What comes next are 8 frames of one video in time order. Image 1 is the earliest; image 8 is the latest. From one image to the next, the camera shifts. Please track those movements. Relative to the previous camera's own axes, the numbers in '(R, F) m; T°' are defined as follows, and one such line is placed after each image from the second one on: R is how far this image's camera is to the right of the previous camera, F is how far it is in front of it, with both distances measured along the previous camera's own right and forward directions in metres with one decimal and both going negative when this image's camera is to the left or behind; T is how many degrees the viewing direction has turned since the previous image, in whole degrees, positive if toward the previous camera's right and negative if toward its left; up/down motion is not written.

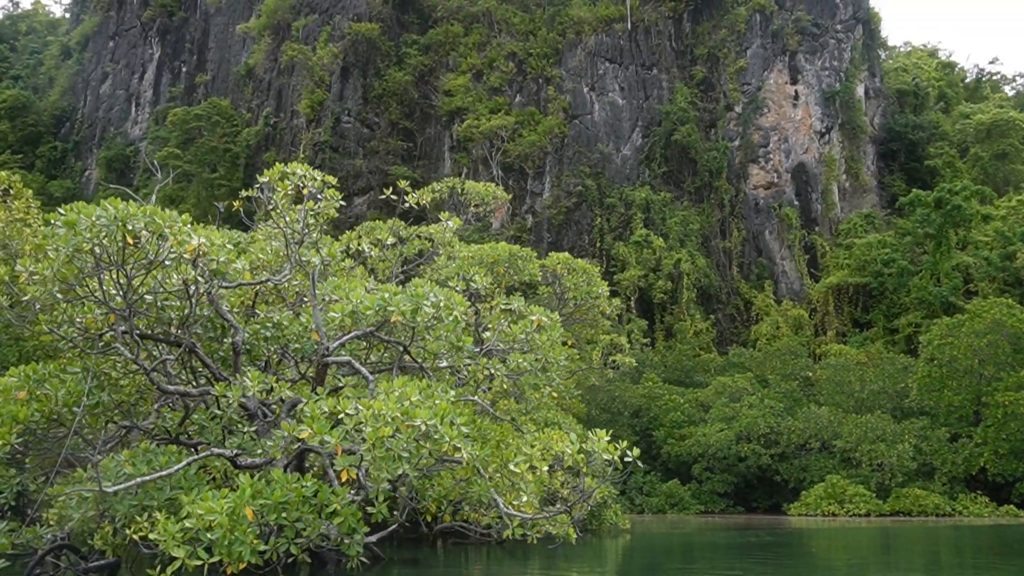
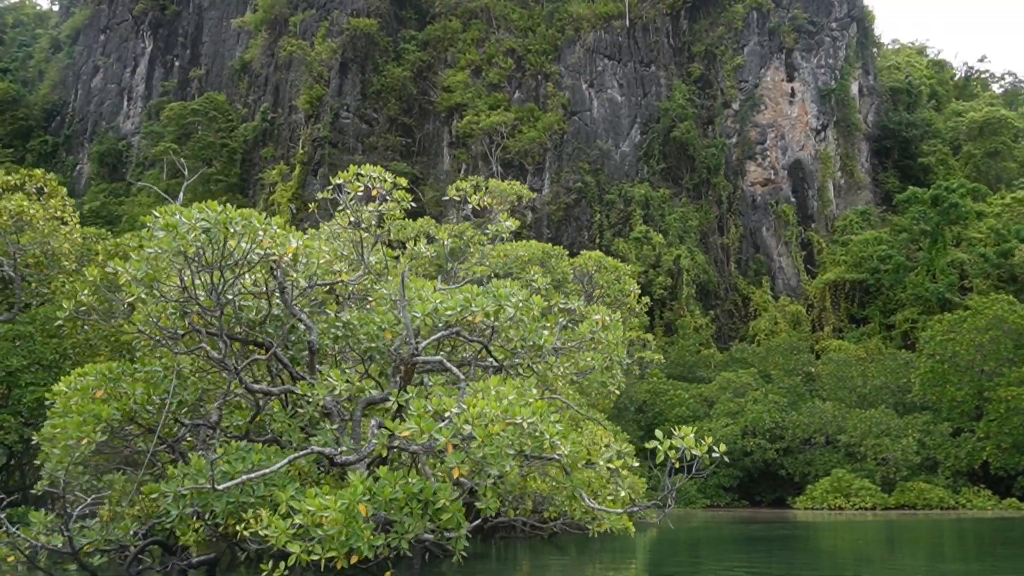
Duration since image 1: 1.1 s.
(-0.9, -0.2) m; +1°
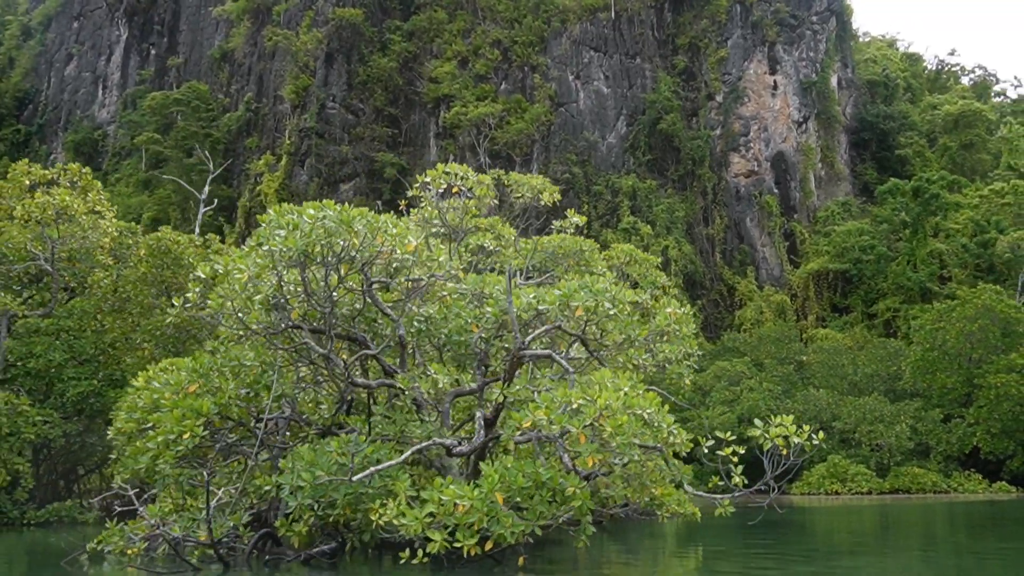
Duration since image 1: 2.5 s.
(-1.2, -0.3) m; +2°
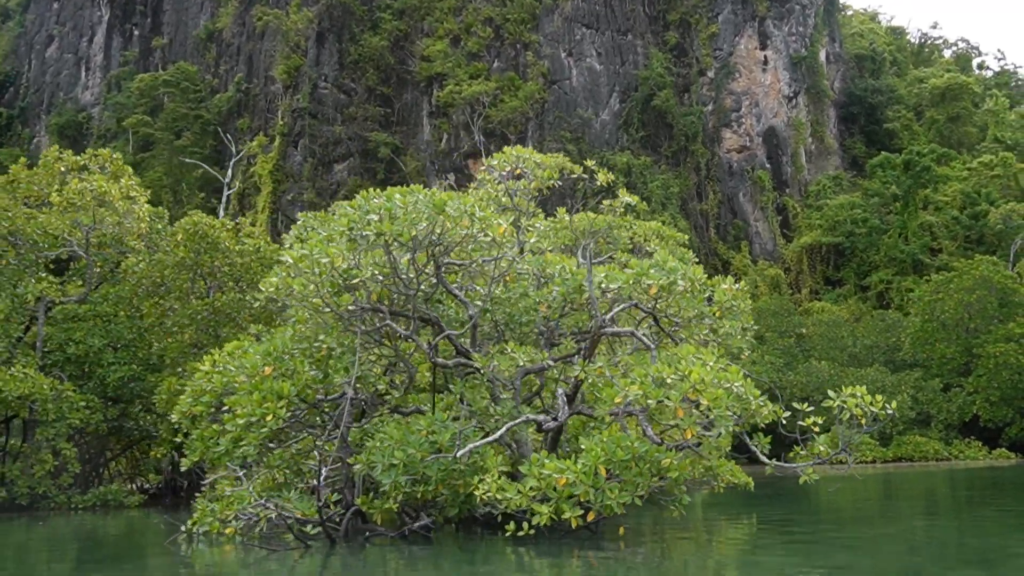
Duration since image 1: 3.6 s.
(-0.9, -0.2) m; +1°
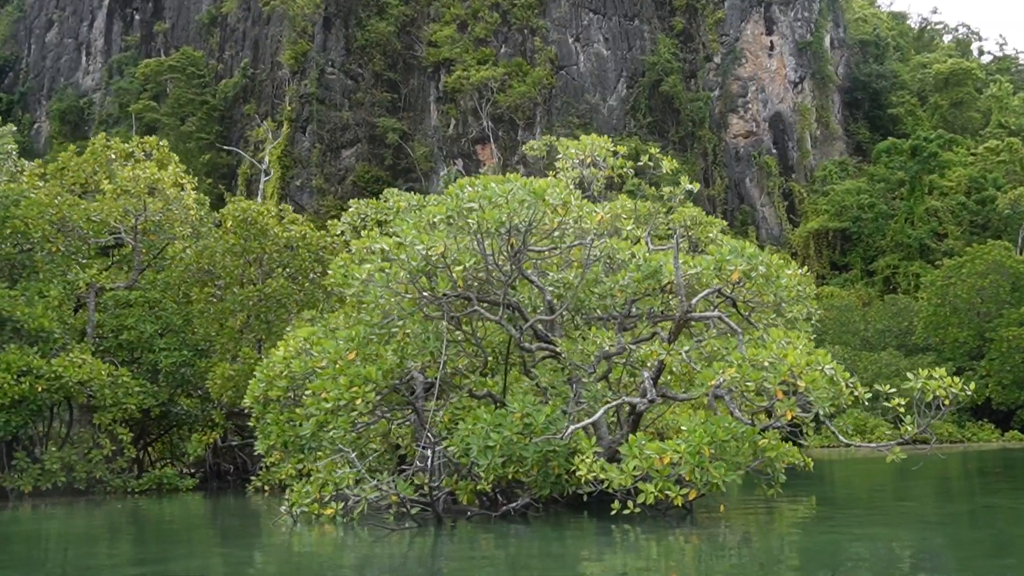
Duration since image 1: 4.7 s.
(-0.9, -0.2) m; +1°
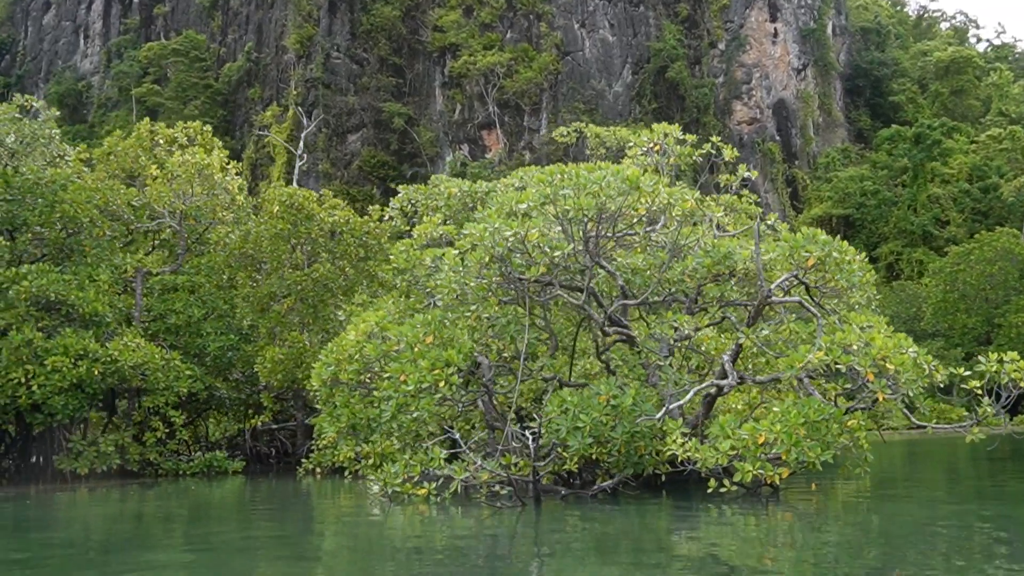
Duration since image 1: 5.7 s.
(-0.9, -0.2) m; +1°
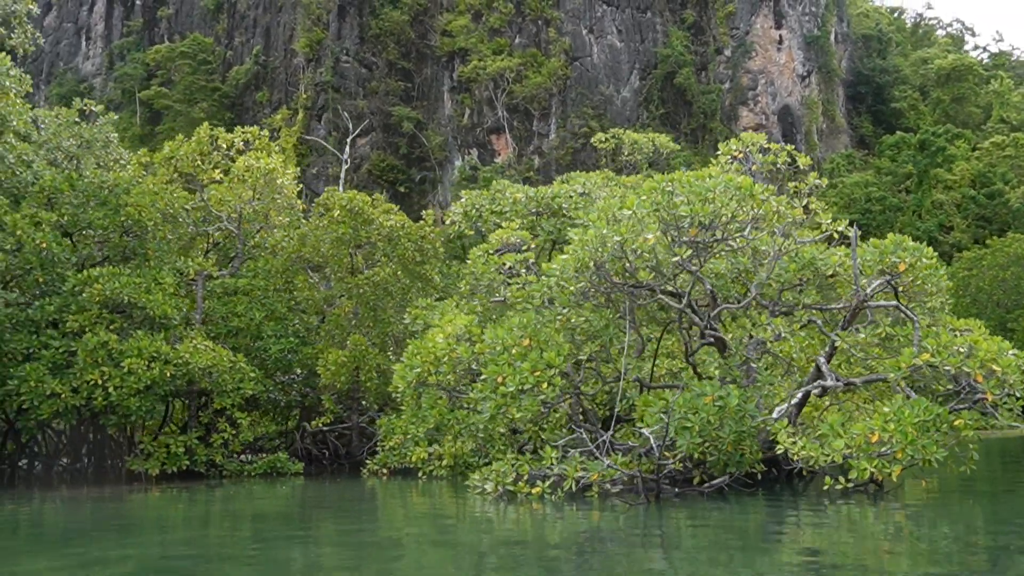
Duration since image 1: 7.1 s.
(-1.2, -0.2) m; +1°
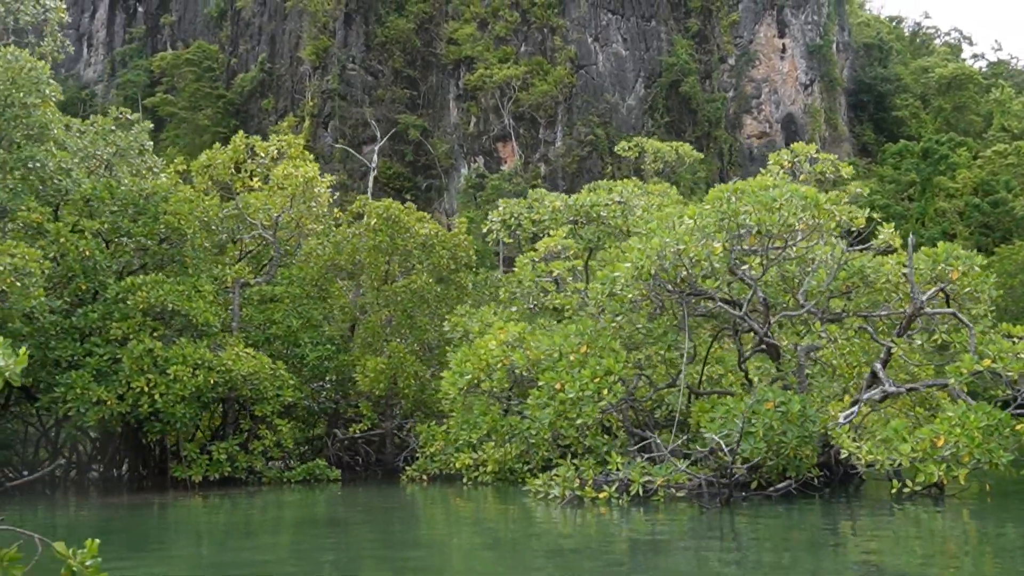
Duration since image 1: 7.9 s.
(-0.7, -0.1) m; 0°
